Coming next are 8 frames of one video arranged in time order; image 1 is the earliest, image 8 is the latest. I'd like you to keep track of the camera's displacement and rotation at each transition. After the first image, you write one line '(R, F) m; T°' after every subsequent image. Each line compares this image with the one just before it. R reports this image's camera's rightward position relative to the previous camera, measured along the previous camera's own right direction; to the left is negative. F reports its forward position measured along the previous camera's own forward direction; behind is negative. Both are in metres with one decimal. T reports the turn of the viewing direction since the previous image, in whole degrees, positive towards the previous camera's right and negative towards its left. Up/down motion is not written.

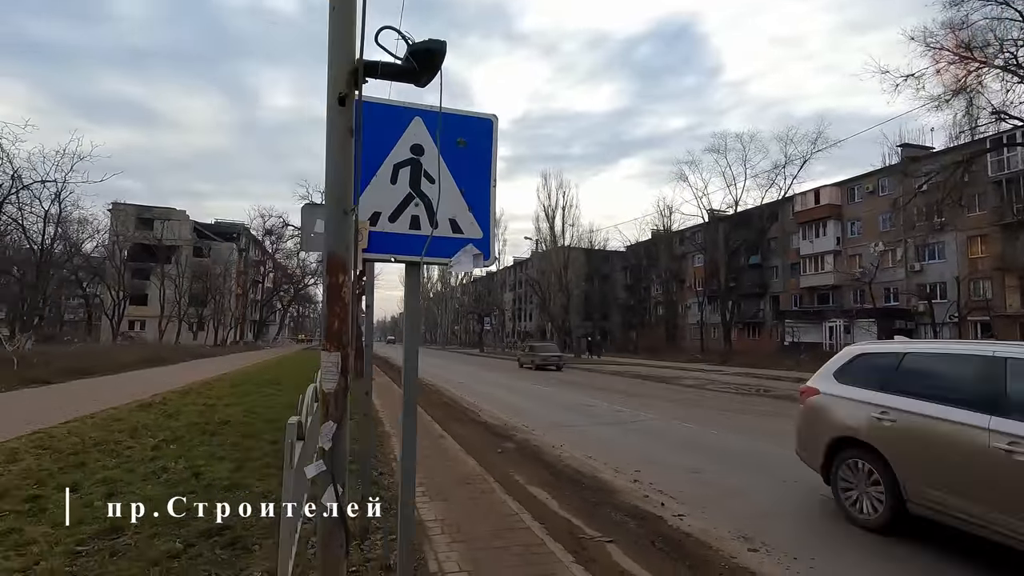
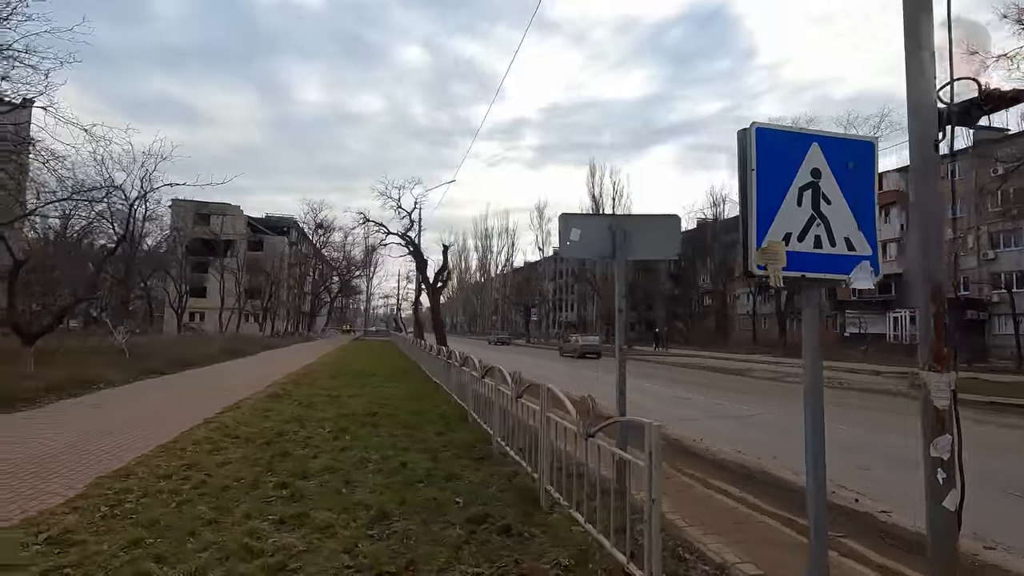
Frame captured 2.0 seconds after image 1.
(-1.7, -0.3) m; -3°
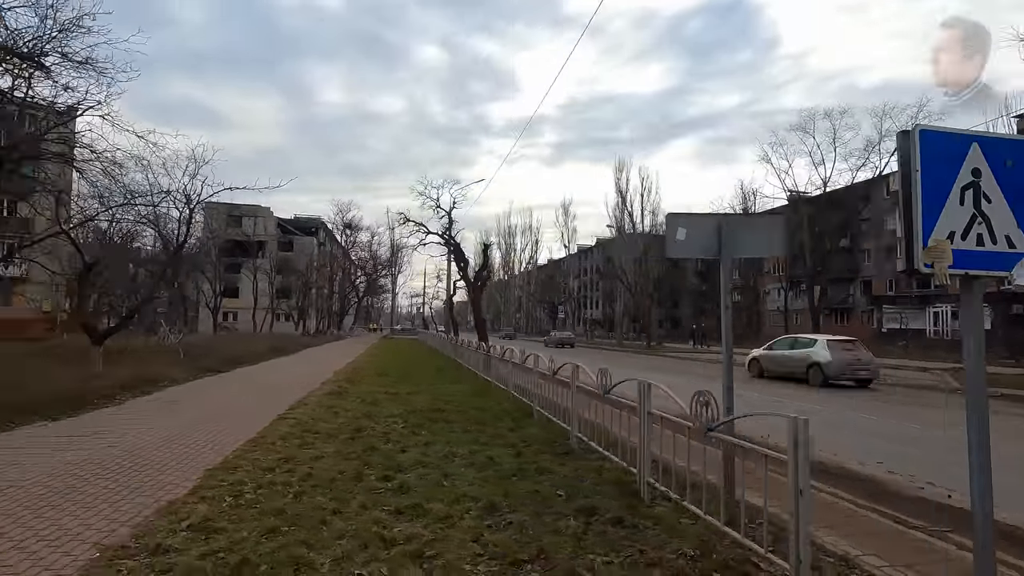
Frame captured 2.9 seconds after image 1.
(-0.7, -0.1) m; -2°
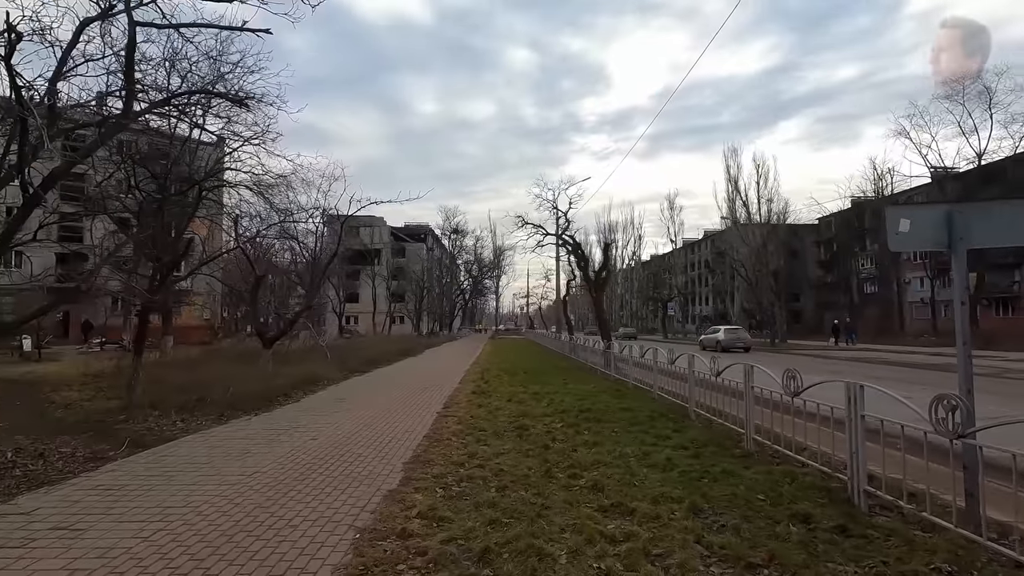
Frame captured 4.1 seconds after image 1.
(-0.8, -0.2) m; -10°
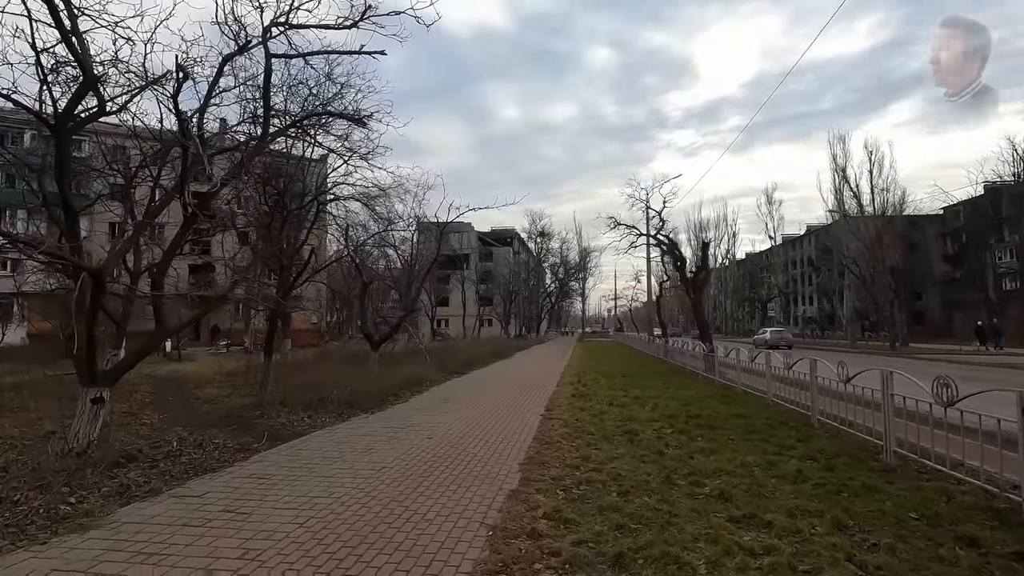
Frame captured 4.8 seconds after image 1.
(-0.3, -0.1) m; -9°
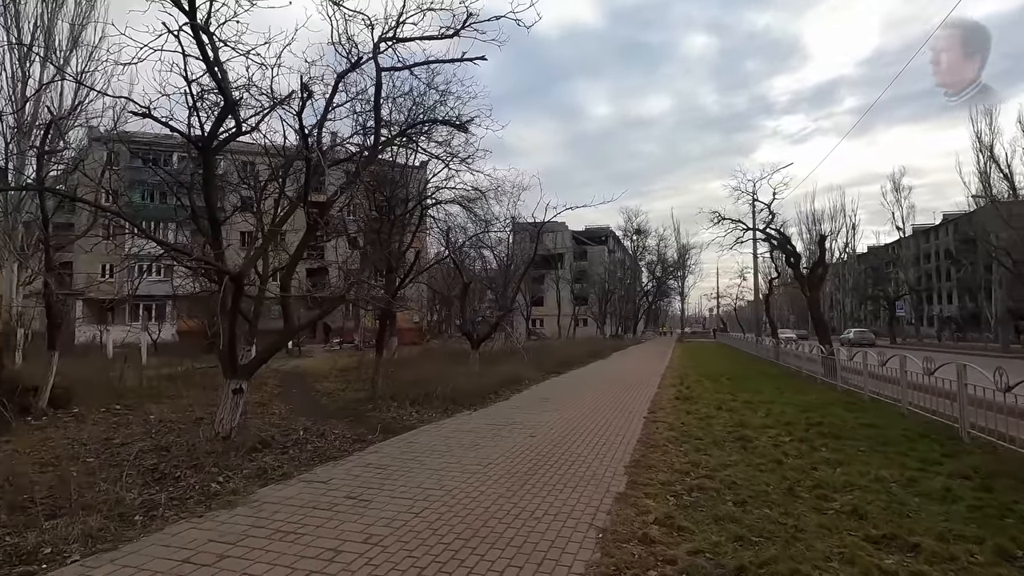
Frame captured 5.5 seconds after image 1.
(-0.1, 0.0) m; -10°
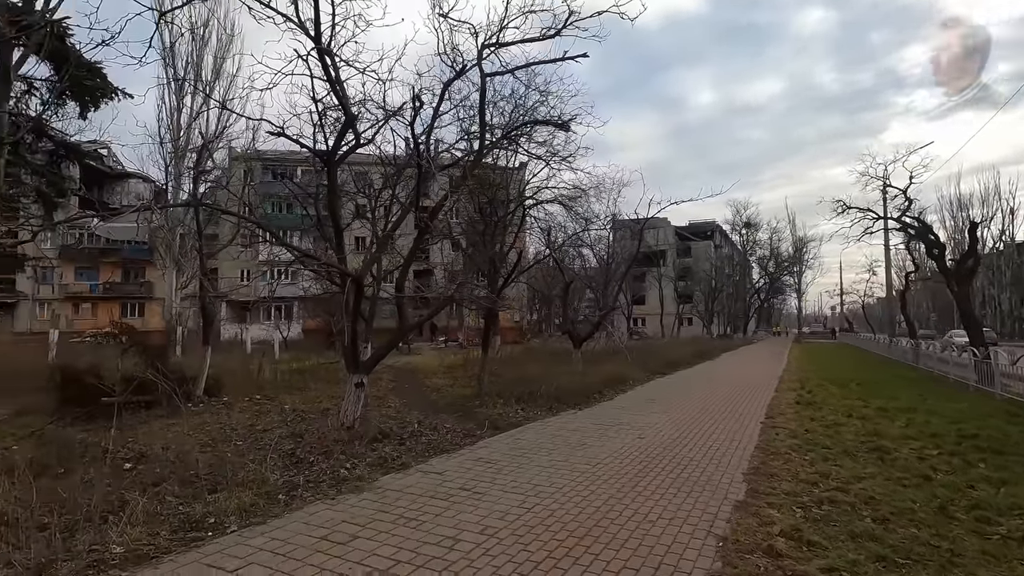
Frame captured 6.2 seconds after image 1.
(-0.1, 0.0) m; -11°
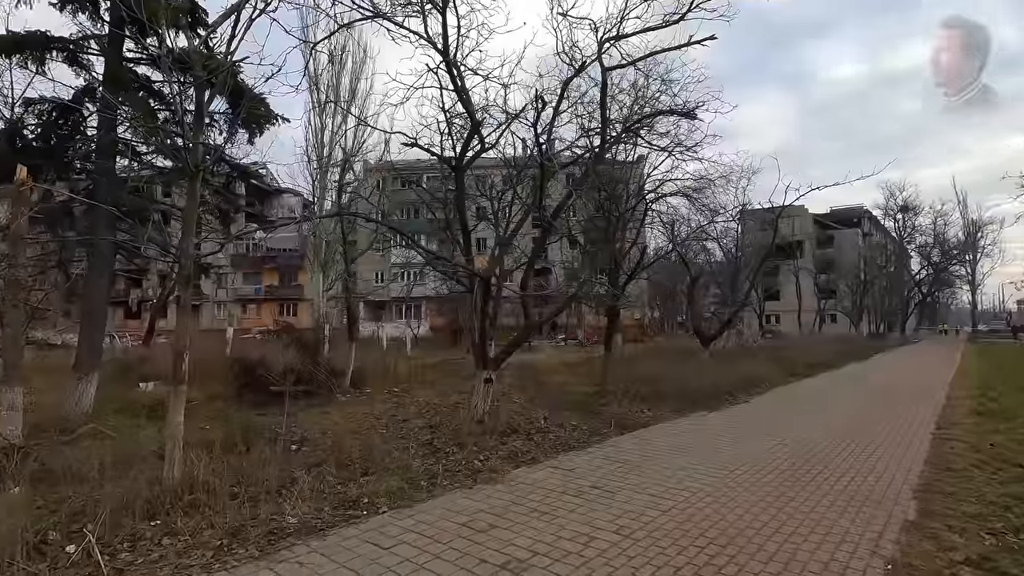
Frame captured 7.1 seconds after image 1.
(-0.1, 0.0) m; -12°
